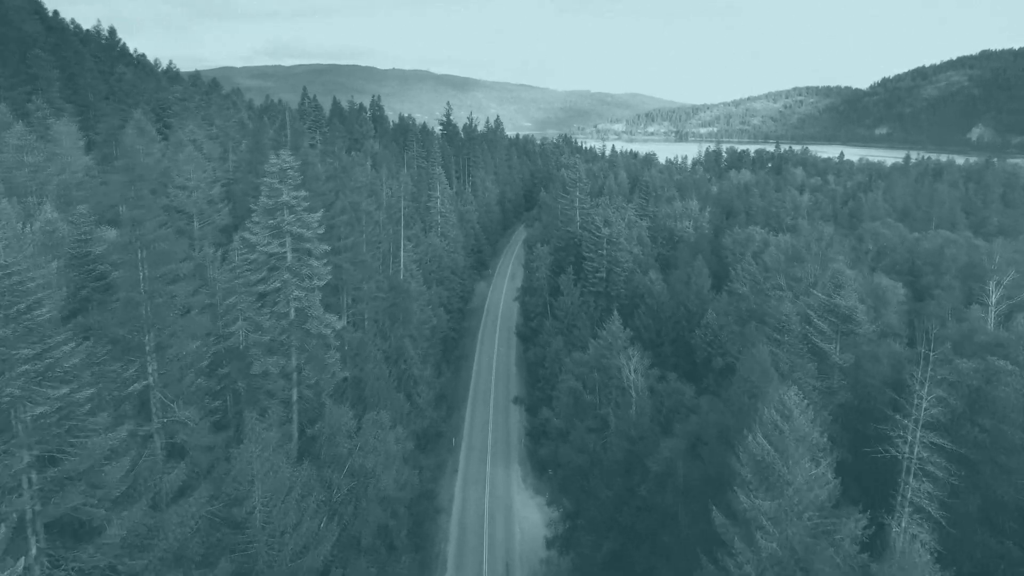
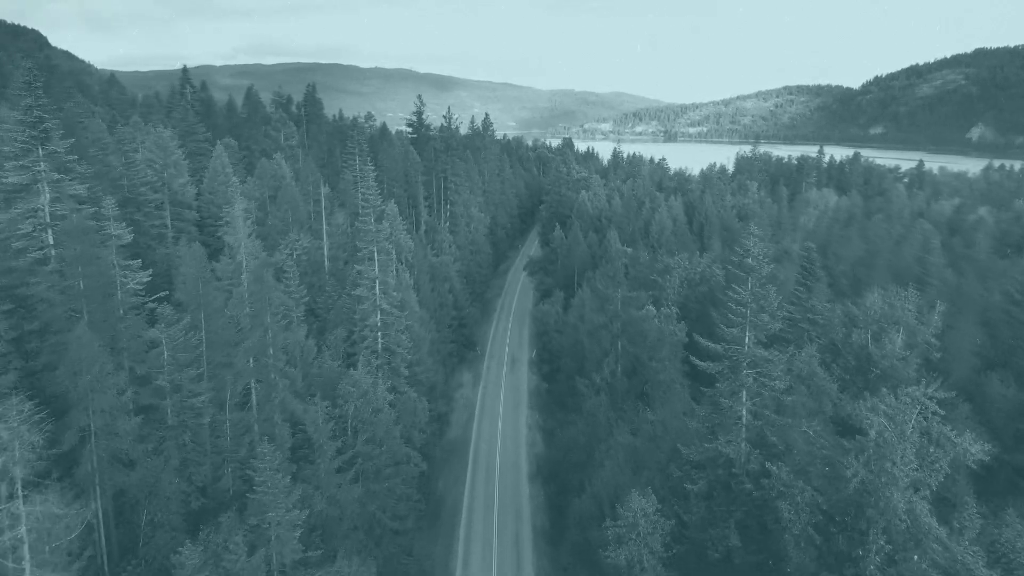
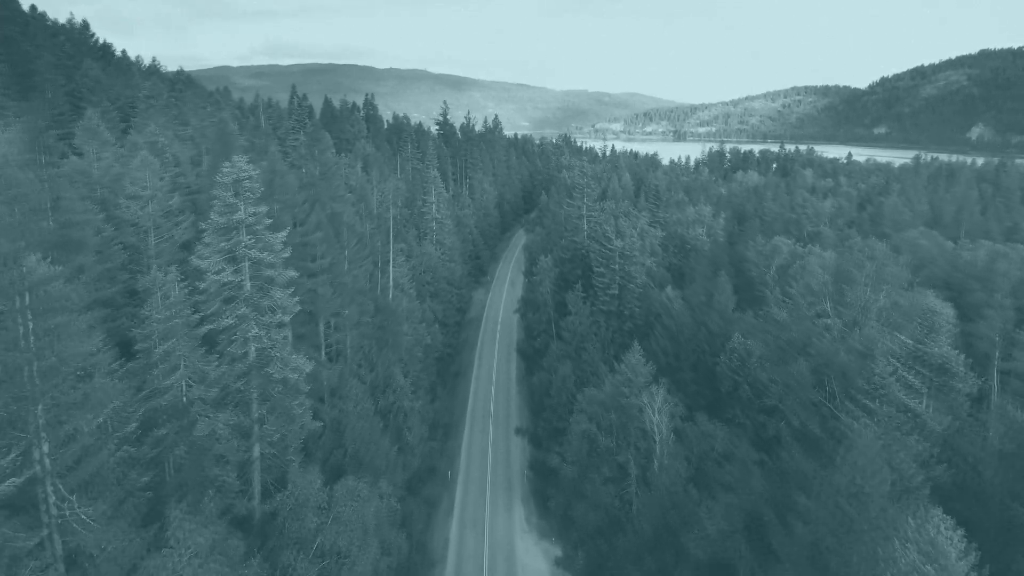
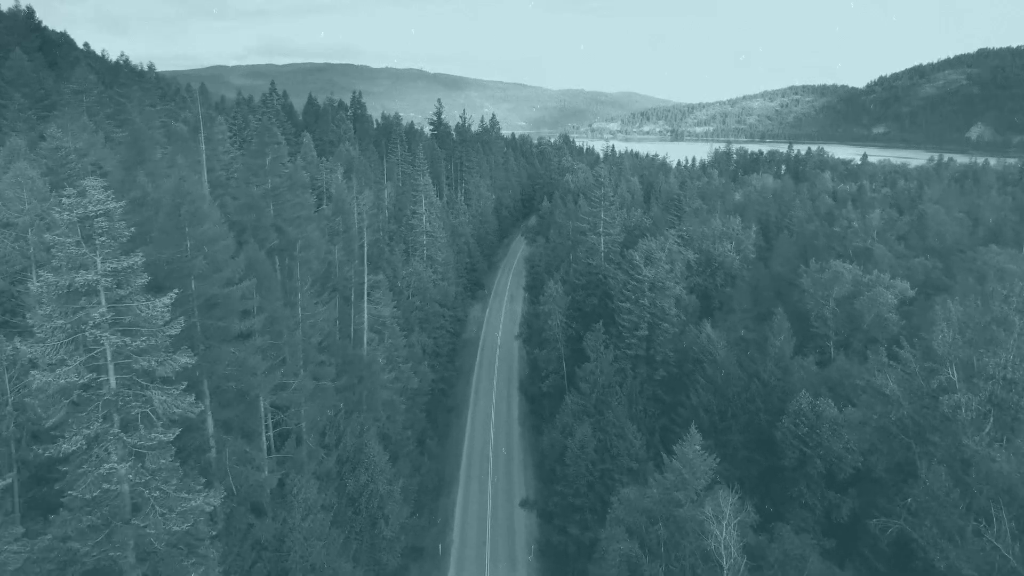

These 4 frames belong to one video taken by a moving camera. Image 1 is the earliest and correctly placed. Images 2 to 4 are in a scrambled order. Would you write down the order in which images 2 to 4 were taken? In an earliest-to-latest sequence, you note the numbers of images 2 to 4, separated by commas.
3, 4, 2
